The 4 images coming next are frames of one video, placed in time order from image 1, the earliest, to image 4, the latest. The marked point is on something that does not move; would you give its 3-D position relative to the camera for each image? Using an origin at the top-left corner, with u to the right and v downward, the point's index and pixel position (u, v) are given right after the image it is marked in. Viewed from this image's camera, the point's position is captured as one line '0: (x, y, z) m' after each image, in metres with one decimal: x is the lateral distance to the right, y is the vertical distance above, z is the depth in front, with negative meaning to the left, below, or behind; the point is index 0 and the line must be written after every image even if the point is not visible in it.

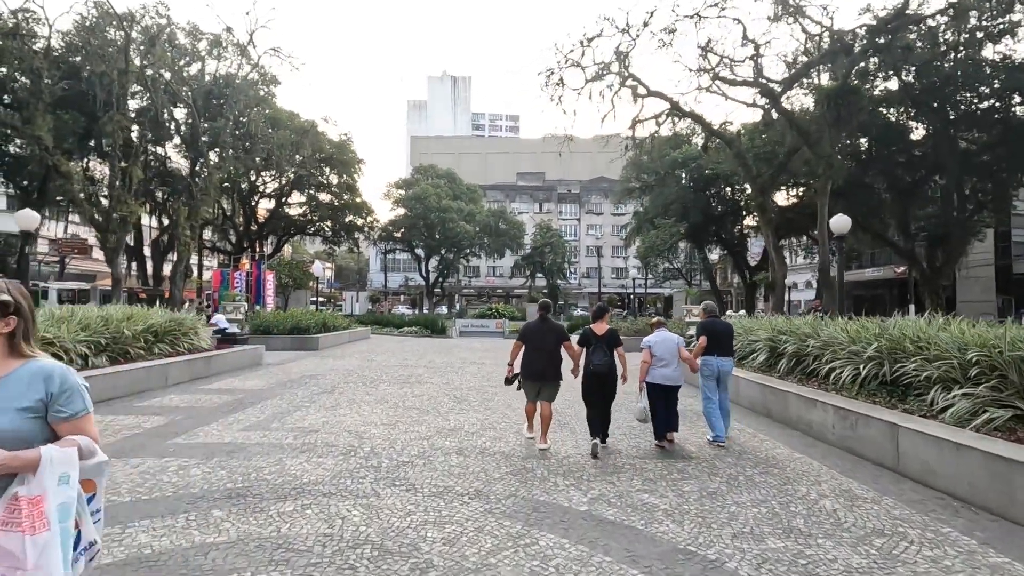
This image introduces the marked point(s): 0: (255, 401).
0: (-4.3, -1.9, +9.1) m
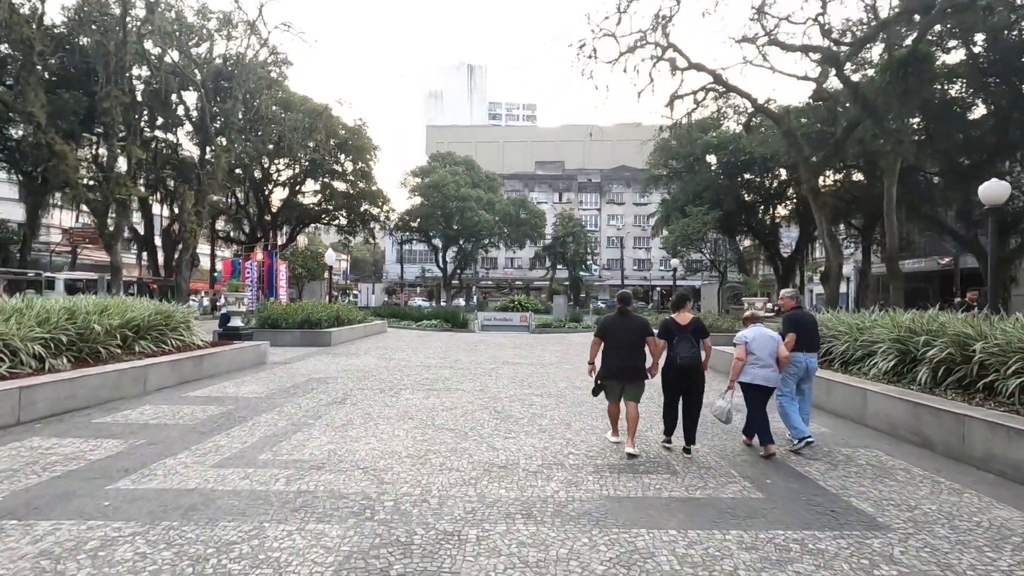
0: (-3.5, -1.7, +7.2) m
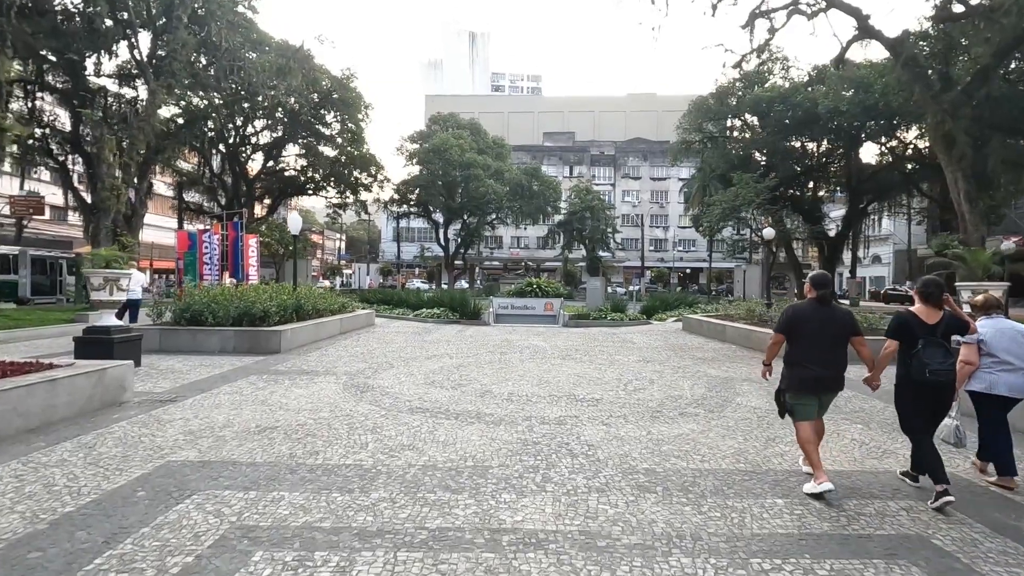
0: (-2.5, -1.6, +1.2) m
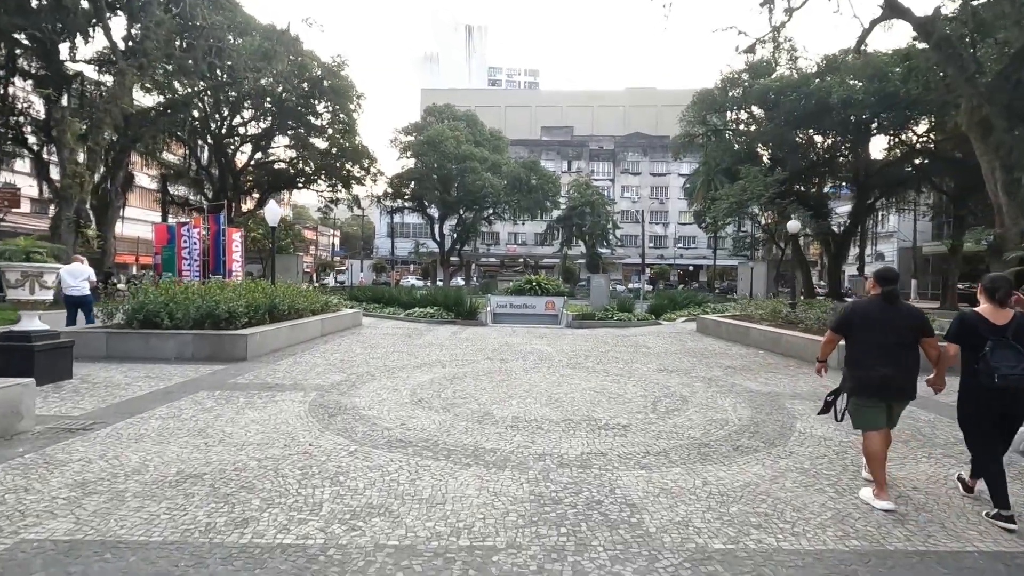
0: (-2.4, -1.6, -0.3) m
